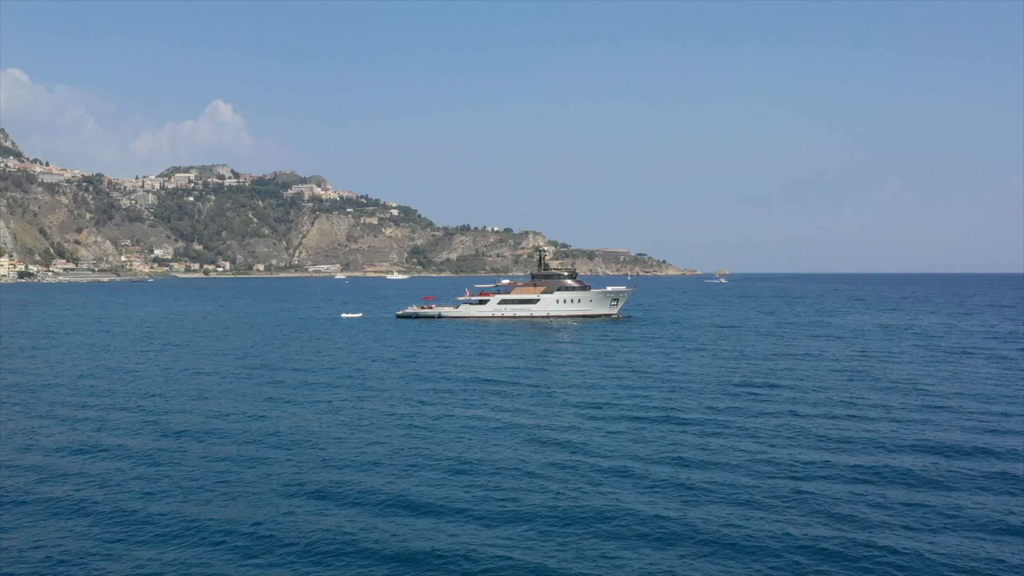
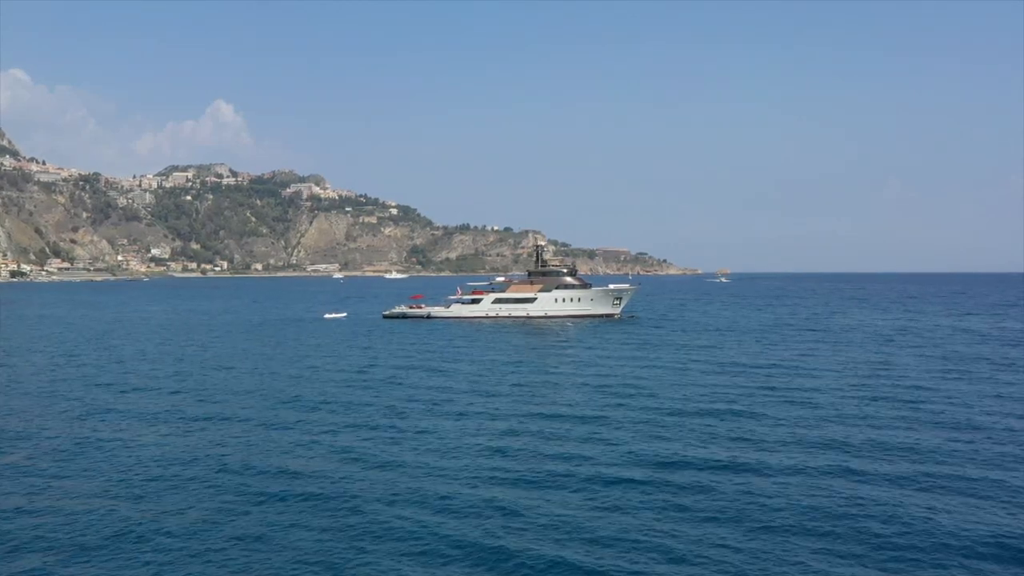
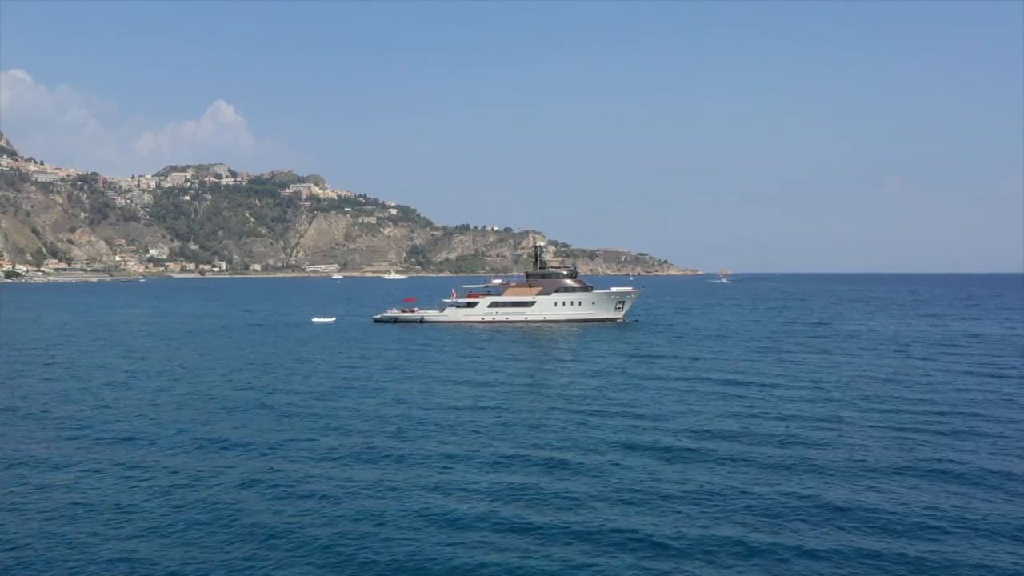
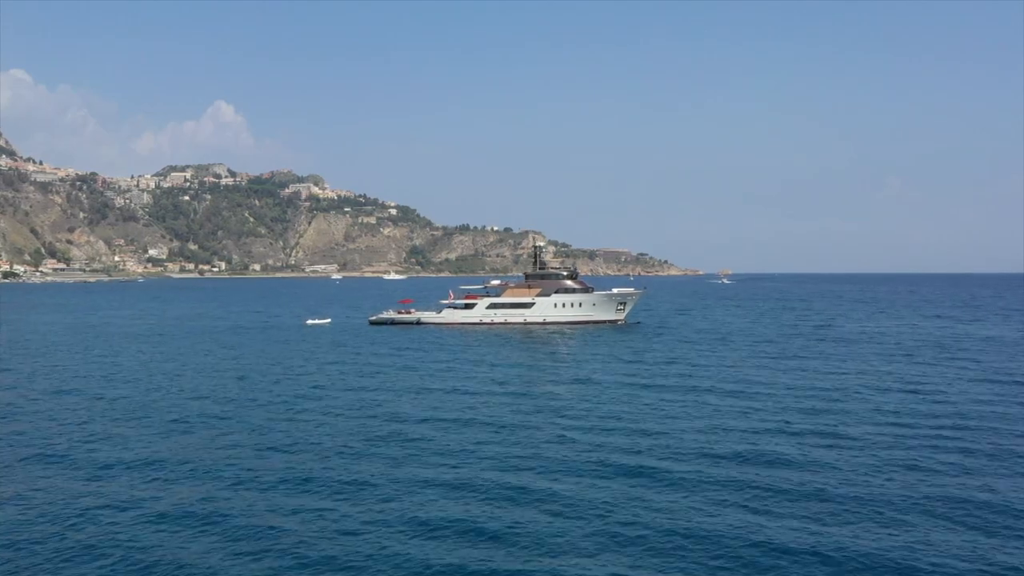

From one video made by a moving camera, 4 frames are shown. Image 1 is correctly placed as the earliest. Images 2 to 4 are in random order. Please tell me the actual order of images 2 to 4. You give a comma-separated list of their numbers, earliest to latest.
2, 3, 4
